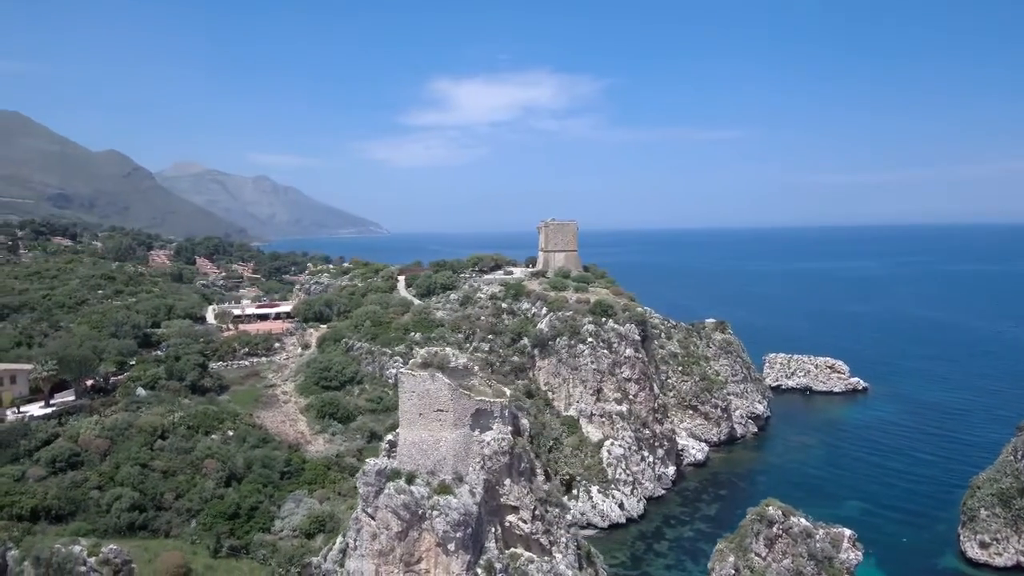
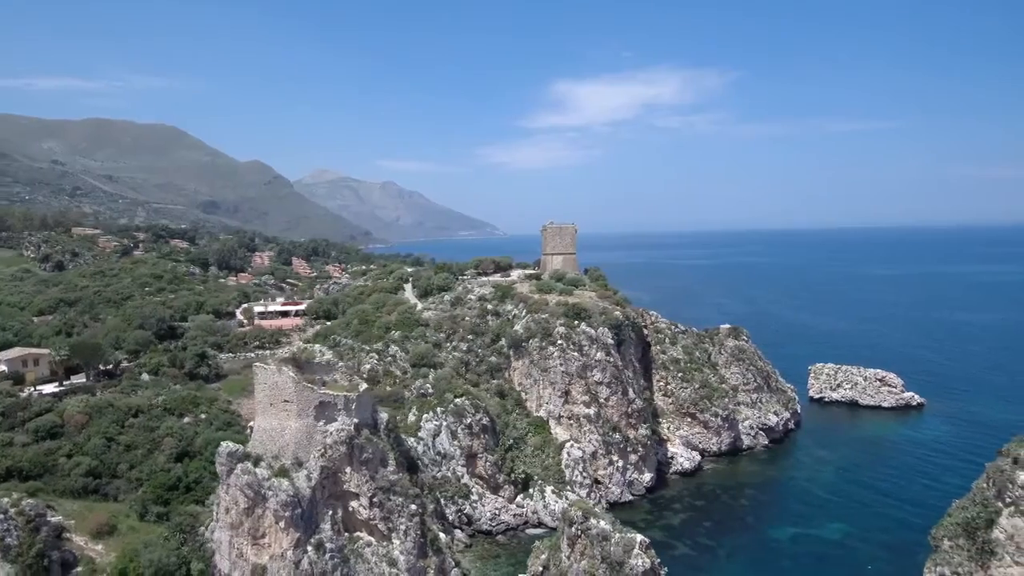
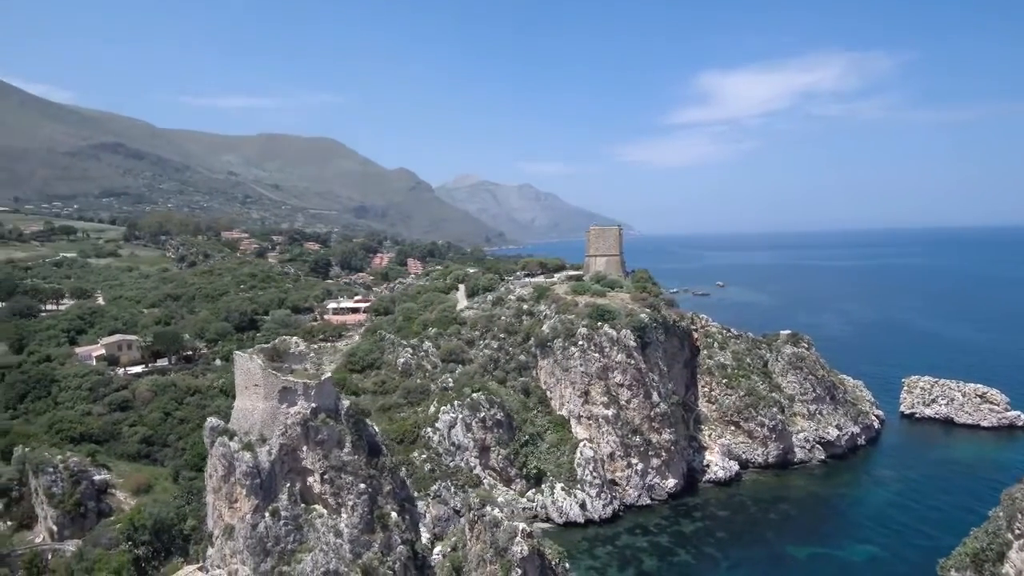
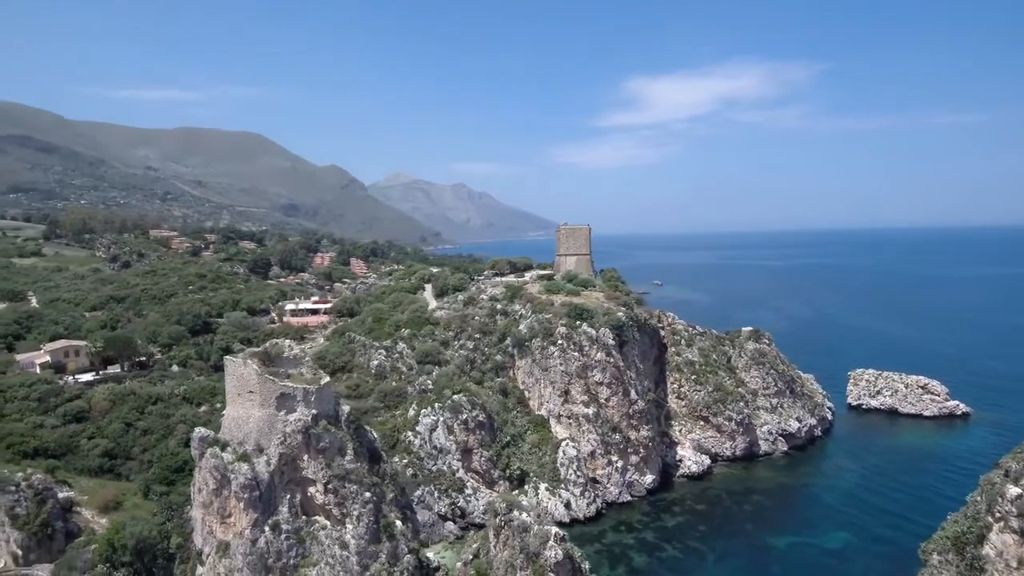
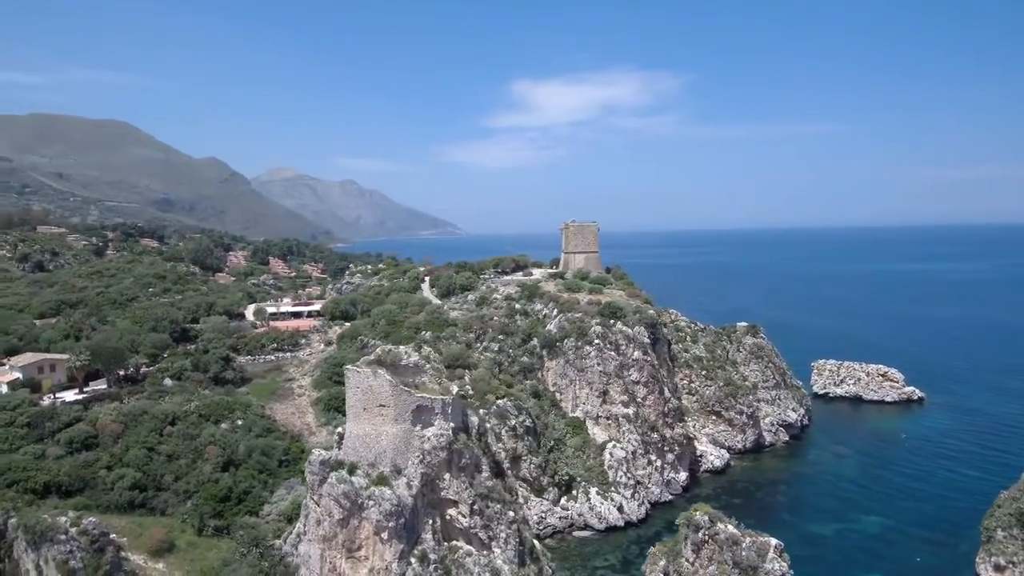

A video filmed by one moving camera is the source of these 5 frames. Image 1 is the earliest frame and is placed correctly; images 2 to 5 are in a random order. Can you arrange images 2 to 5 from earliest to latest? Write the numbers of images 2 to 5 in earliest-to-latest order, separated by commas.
5, 2, 4, 3
